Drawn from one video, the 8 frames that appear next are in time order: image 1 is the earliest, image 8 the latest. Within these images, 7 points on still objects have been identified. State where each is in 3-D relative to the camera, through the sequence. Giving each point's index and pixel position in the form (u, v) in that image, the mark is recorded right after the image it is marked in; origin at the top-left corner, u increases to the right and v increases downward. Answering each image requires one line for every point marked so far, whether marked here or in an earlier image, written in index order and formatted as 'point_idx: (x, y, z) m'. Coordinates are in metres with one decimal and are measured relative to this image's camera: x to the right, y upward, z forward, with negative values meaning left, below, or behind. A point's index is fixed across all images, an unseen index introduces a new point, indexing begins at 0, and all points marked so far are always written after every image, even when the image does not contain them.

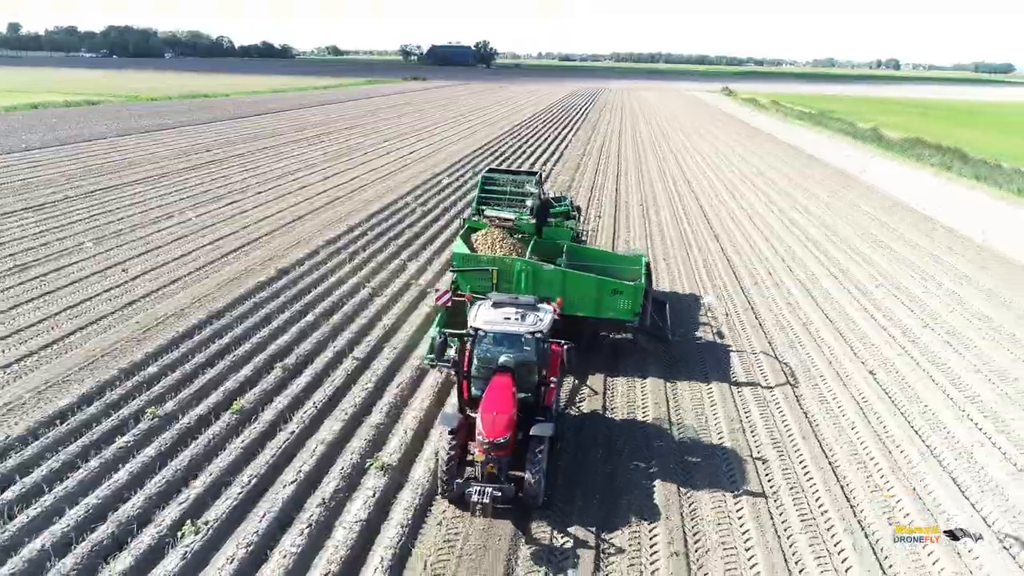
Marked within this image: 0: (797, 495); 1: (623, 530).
0: (+3.2, -2.0, +7.9) m
1: (+1.2, -2.2, +6.7) m
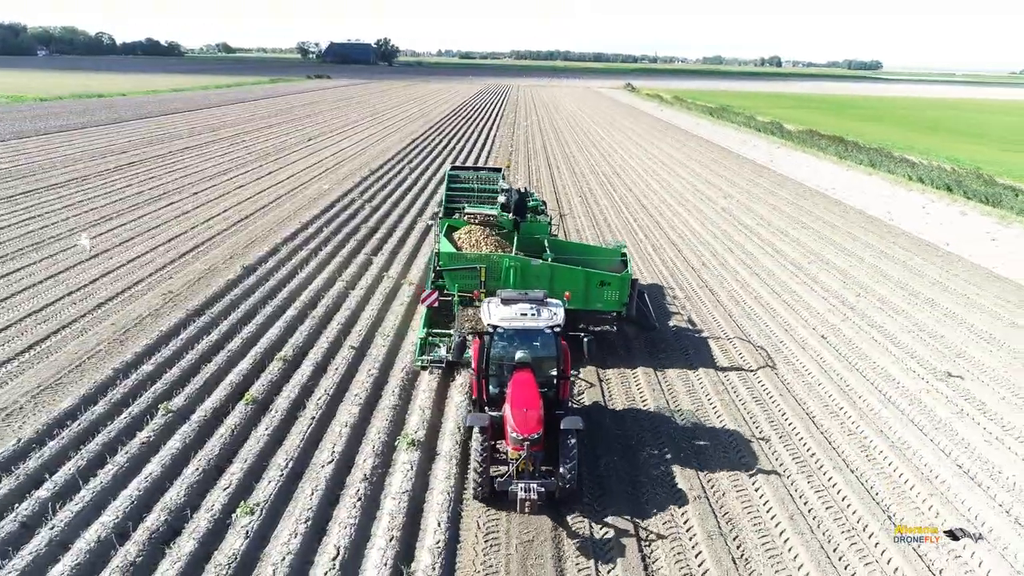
0: (+3.3, -1.8, +8.3) m
1: (+1.5, -2.1, +6.8) m
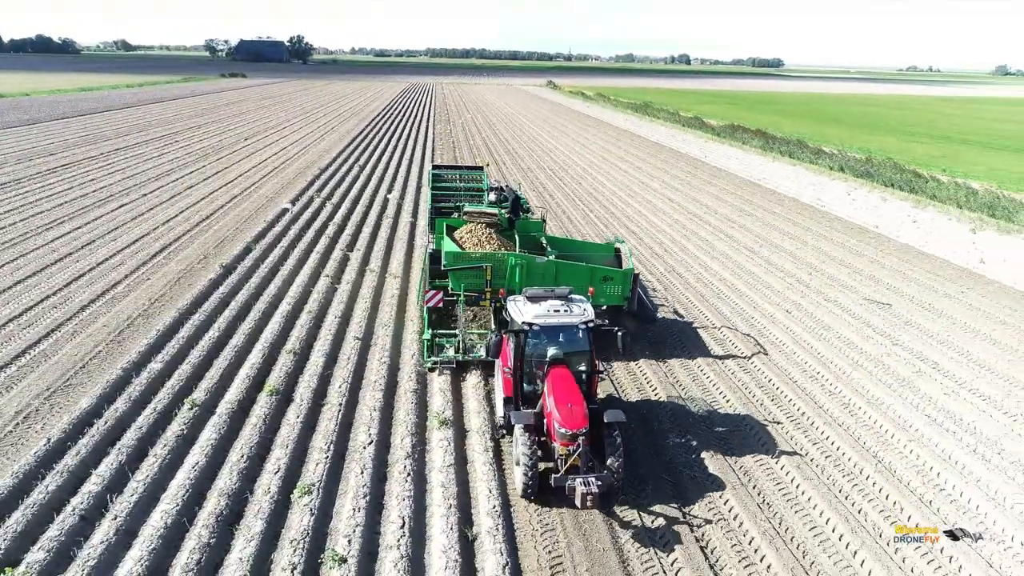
0: (+3.5, -1.7, +8.7) m
1: (+1.9, -2.1, +7.0) m
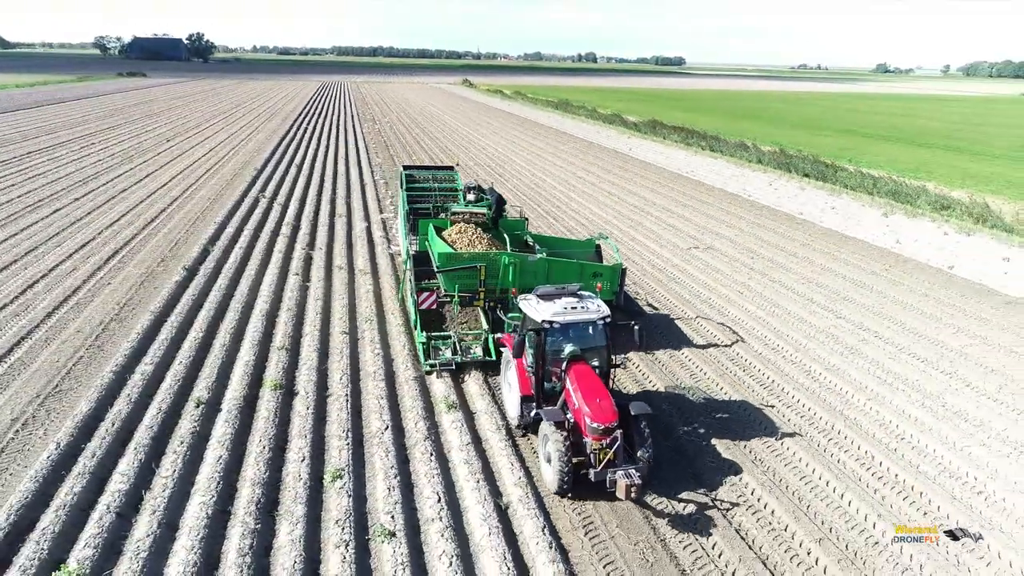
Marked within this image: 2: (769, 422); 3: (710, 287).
0: (+3.6, -1.5, +9.1) m
1: (+2.1, -2.0, +7.2) m
2: (+3.1, -1.6, +8.5) m
3: (+4.6, 0.0, +16.4) m
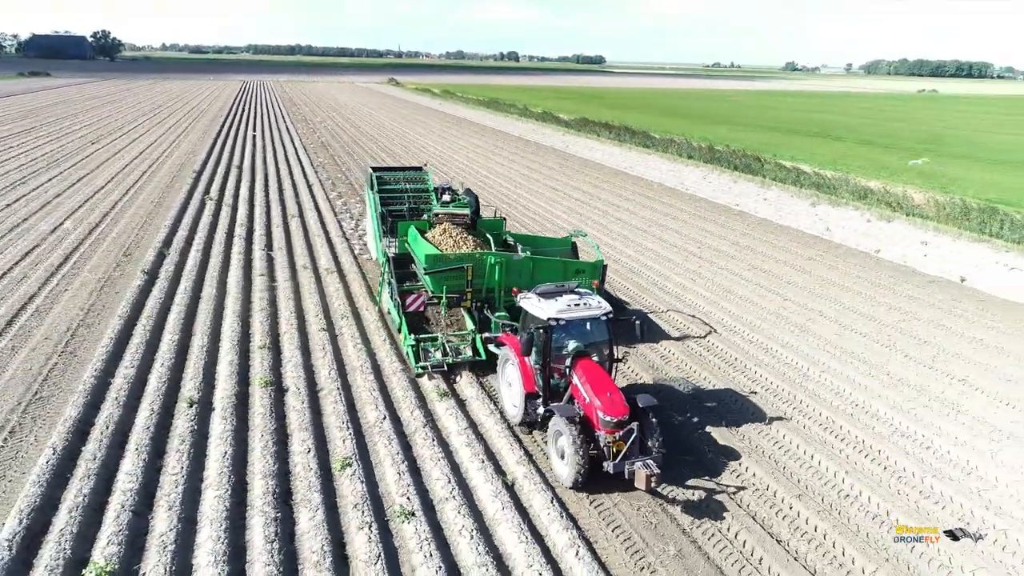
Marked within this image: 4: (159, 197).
0: (+3.4, -1.4, +9.5) m
1: (+2.2, -1.9, +7.5) m
2: (+3.0, -1.5, +8.9) m
3: (+3.7, +0.2, +16.8) m
4: (-8.3, +2.1, +16.8) m
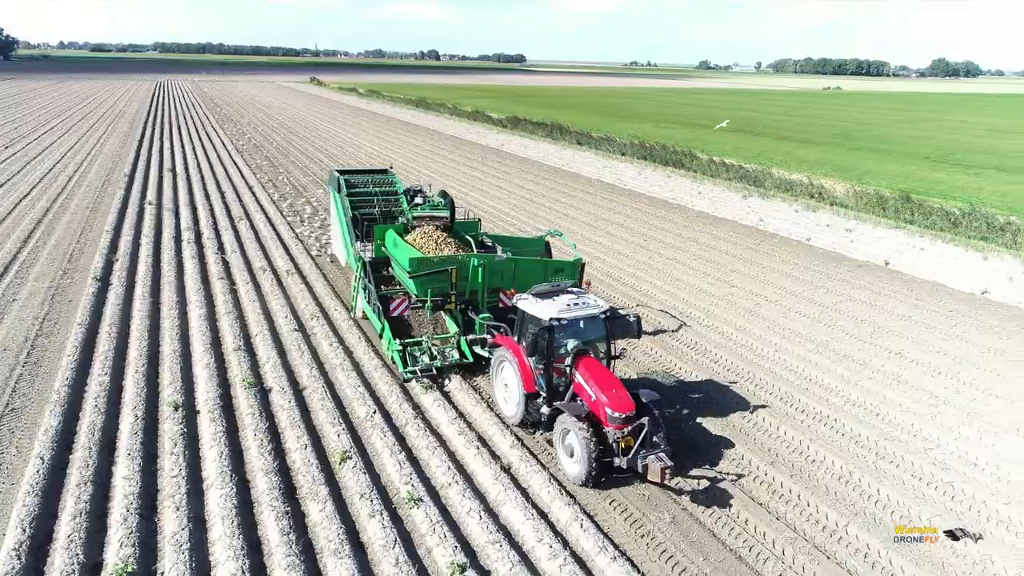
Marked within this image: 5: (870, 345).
0: (+3.2, -1.3, +9.8) m
1: (+2.3, -1.8, +7.7) m
2: (+2.9, -1.4, +9.2) m
3: (+2.7, +0.3, +17.2) m
4: (-9.3, +1.8, +15.9) m
5: (+7.8, -1.1, +15.7) m
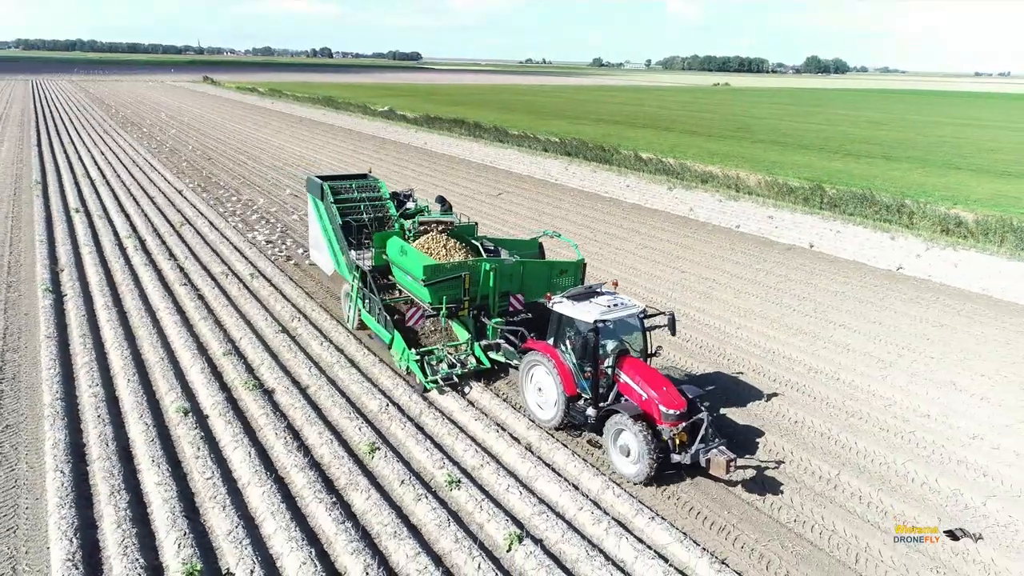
0: (+3.3, -1.2, +10.2) m
1: (+2.7, -1.8, +7.9) m
2: (+3.1, -1.3, +9.5) m
3: (+1.7, +0.4, +17.4) m
4: (-10.0, +1.3, +14.5) m
5: (+7.1, -0.7, +16.6) m
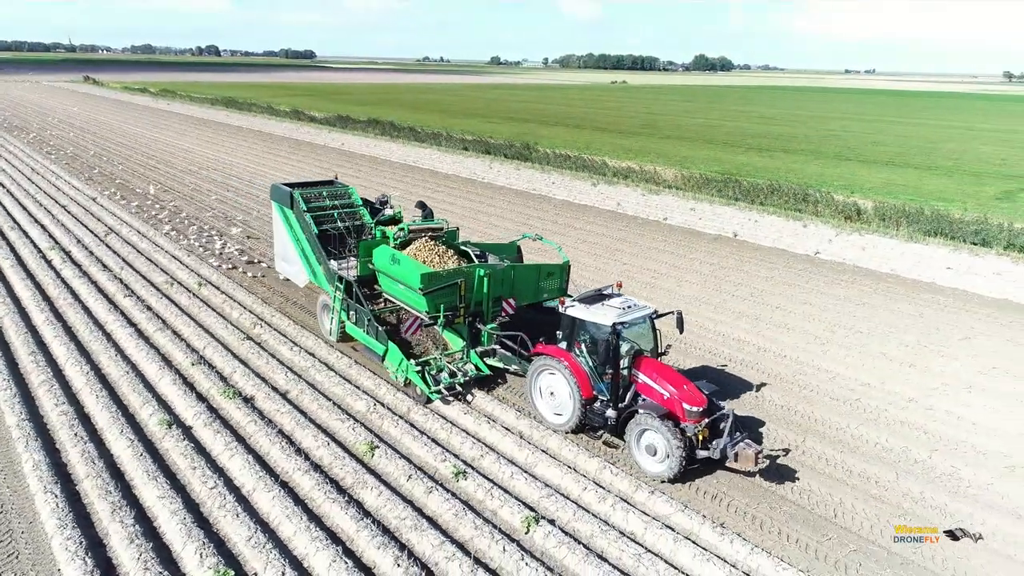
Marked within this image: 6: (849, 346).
0: (+3.2, -1.1, +10.5) m
1: (+2.8, -1.7, +8.2) m
2: (+3.0, -1.2, +9.8) m
3: (+0.5, +0.4, +17.4) m
4: (-10.7, +0.8, +13.0) m
5: (+5.9, -0.5, +17.4) m
6: (+5.8, -1.1, +12.3) m
